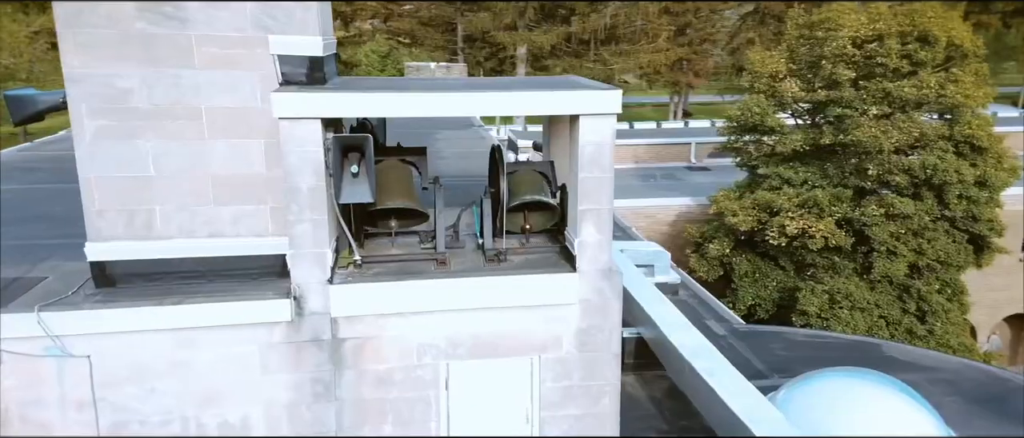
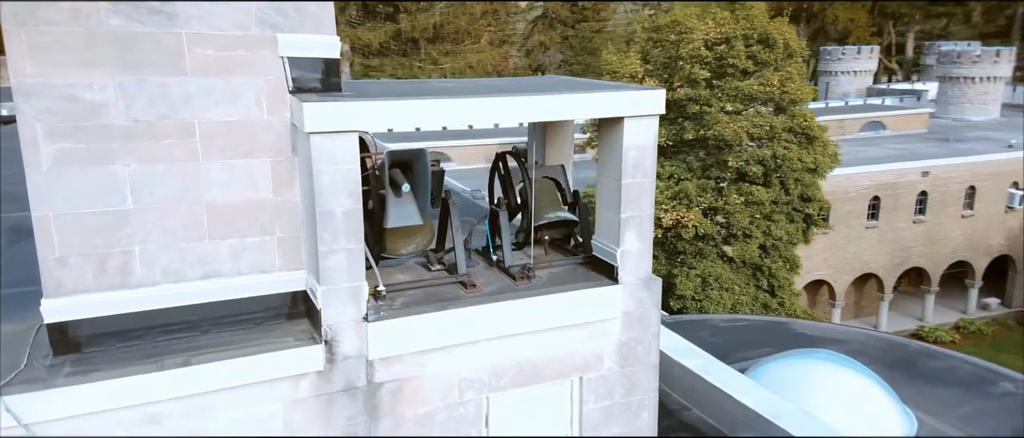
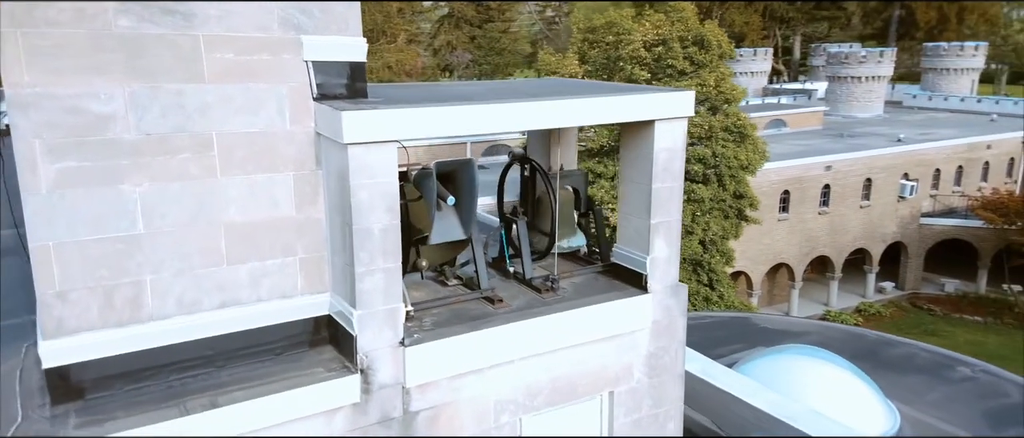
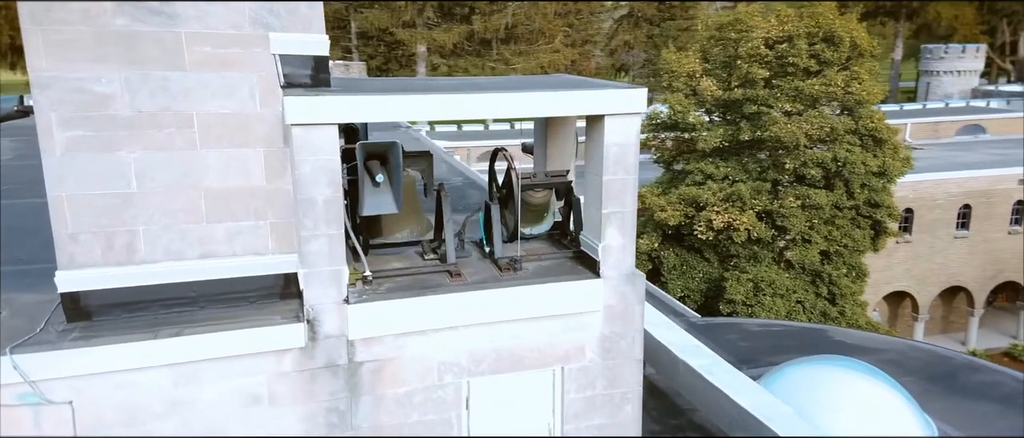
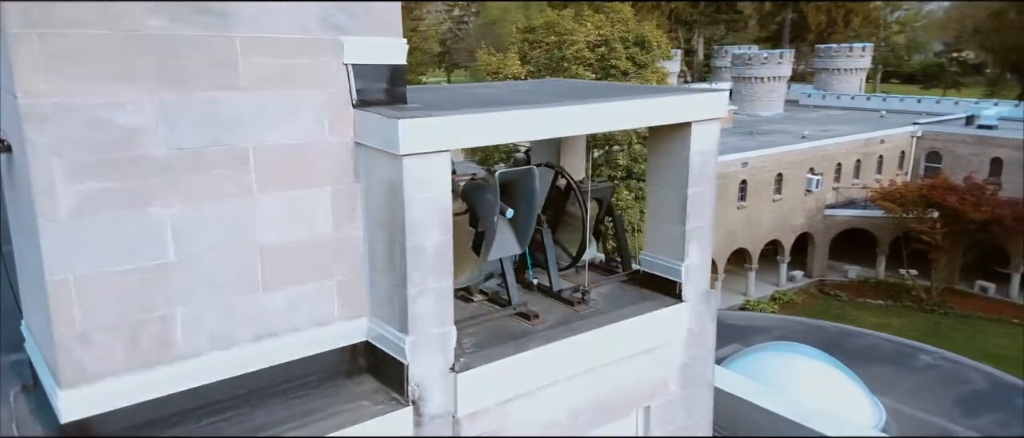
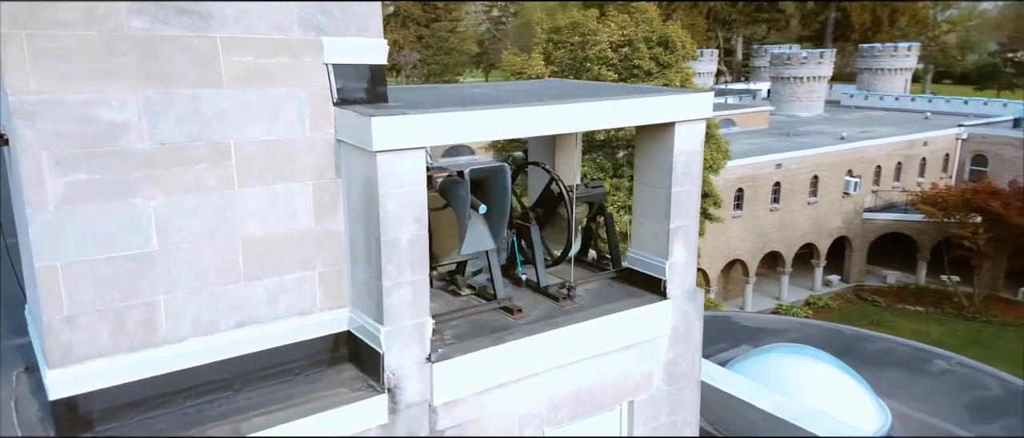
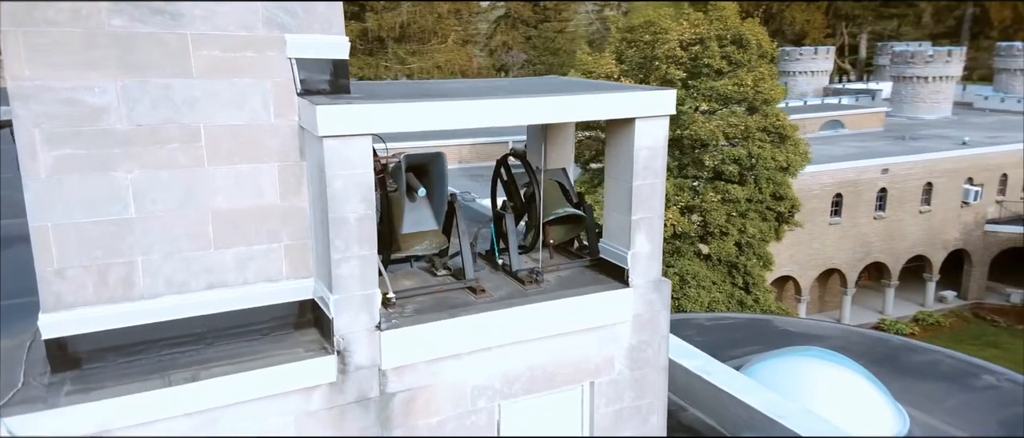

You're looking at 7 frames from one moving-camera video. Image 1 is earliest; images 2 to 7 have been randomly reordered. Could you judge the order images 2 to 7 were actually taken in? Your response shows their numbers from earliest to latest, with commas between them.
4, 2, 7, 3, 6, 5
